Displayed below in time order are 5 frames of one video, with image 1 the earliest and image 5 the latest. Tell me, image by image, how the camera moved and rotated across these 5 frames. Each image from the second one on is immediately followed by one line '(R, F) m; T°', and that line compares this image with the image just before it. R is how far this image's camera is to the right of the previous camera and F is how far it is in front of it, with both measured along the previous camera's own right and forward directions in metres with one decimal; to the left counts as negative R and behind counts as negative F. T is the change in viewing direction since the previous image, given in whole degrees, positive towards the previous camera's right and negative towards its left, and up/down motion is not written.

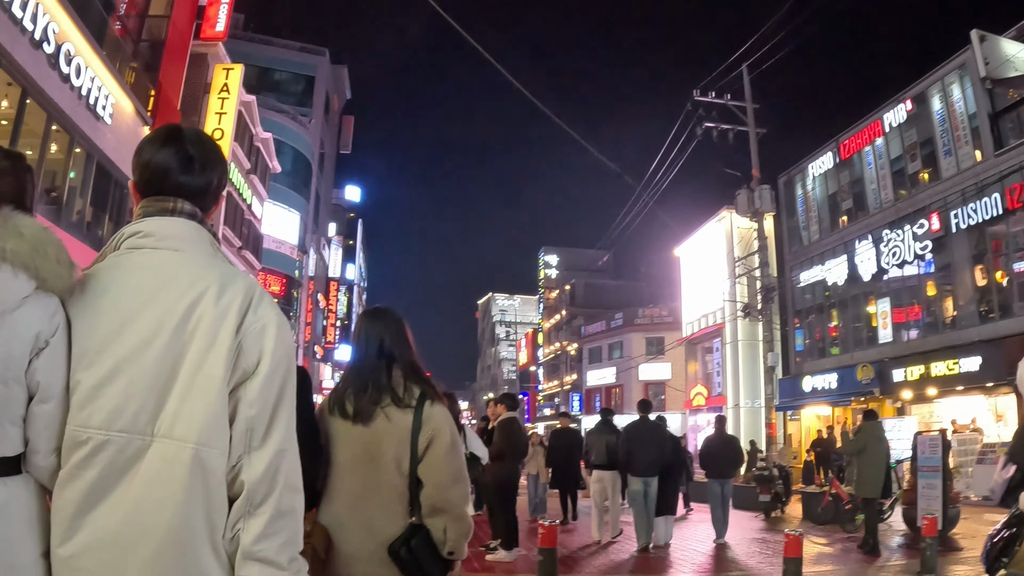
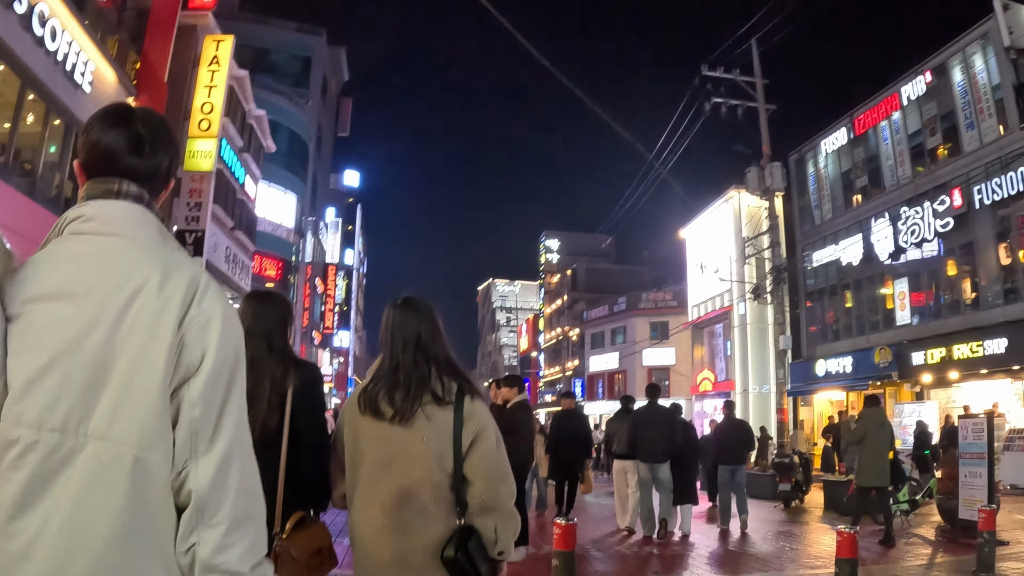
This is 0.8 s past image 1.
(0.0, +0.5) m; 0°
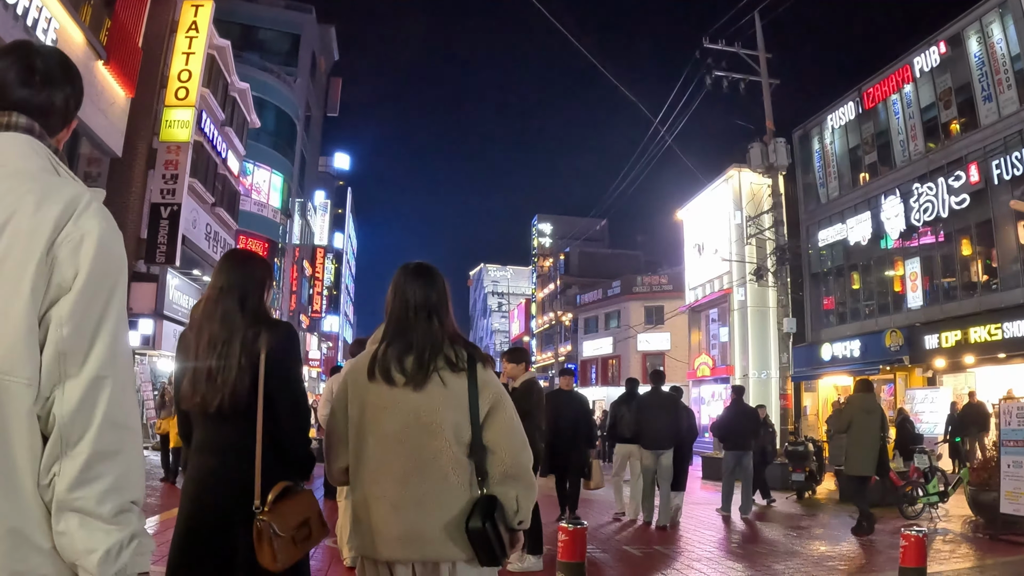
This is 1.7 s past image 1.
(0.0, +0.6) m; +1°
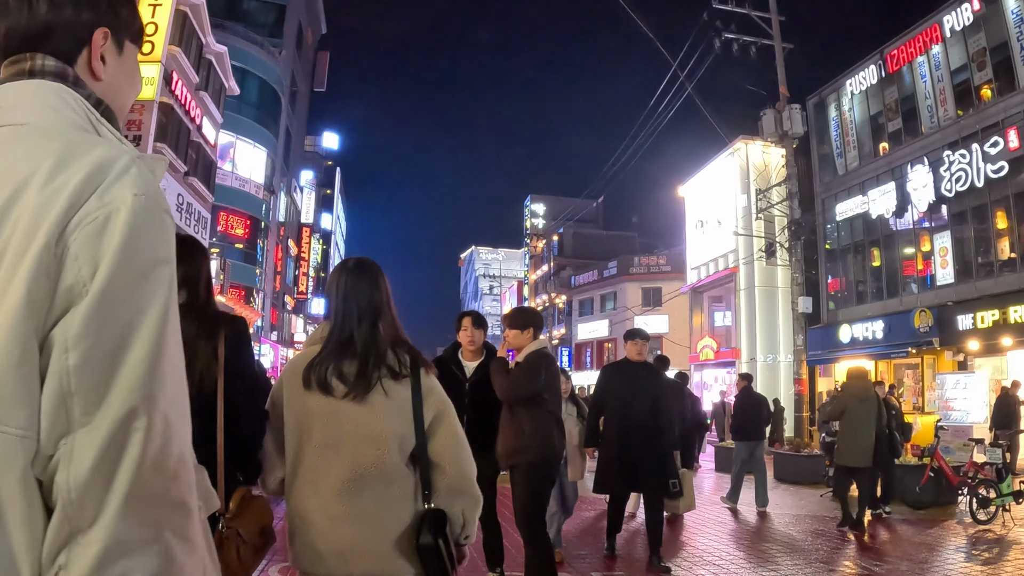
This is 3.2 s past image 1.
(0.0, +1.0) m; +1°
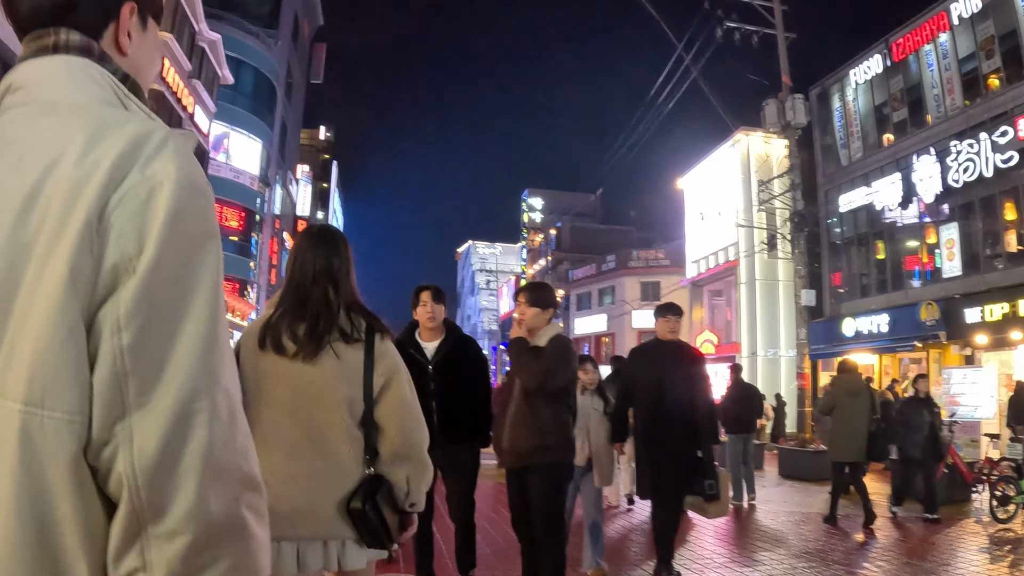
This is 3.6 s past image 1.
(0.0, +0.2) m; 0°
